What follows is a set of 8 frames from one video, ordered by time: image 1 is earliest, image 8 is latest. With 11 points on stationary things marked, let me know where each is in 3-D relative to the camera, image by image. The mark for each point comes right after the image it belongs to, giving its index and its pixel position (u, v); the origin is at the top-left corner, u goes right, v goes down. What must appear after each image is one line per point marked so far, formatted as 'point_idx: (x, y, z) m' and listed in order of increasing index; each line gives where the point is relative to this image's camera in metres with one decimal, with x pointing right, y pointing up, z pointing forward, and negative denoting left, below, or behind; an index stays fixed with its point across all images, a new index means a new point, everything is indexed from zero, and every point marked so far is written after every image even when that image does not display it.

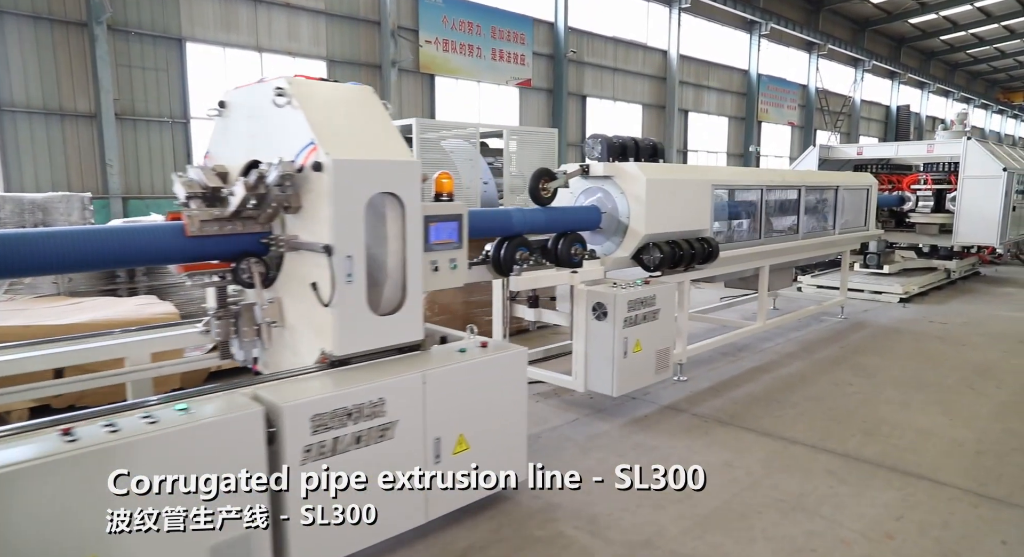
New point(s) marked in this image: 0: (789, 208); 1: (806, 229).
0: (+2.1, +0.5, +5.1) m
1: (+2.3, +0.4, +5.4) m
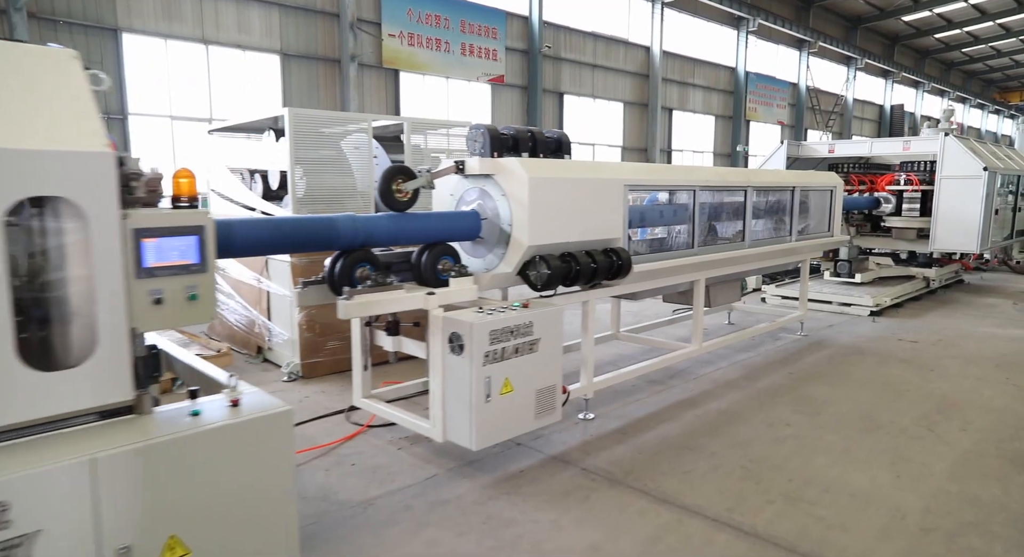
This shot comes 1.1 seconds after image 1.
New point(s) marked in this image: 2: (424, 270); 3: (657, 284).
0: (+1.5, +0.4, +4.5) m
1: (+1.7, +0.3, +4.8) m
2: (-0.4, 0.0, +2.9) m
3: (+0.8, 0.0, +3.9) m
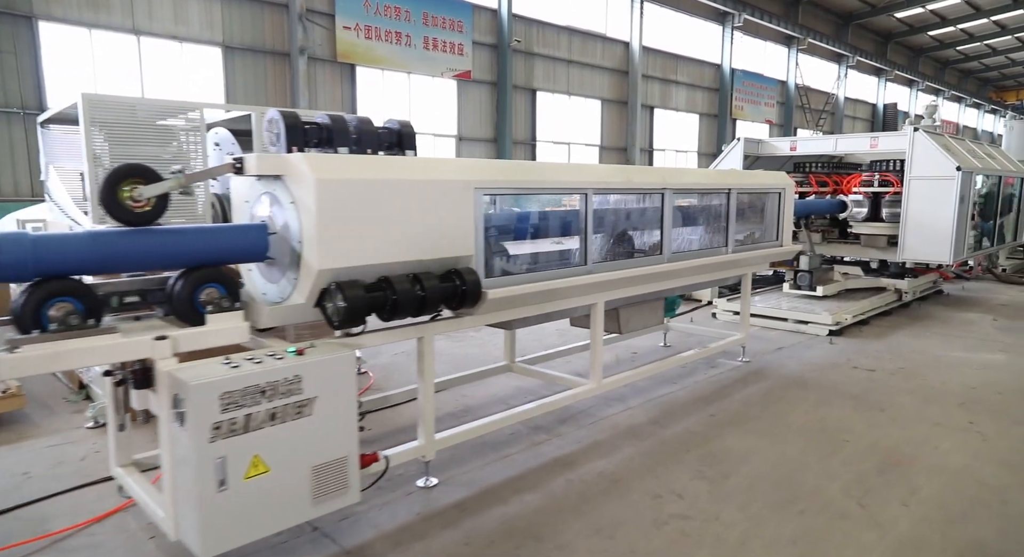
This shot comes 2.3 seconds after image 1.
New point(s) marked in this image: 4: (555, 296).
0: (+0.8, +0.3, +3.7) m
1: (+1.0, +0.2, +4.0) m
2: (-1.1, -0.1, +2.2) m
3: (+0.1, -0.2, +3.2) m
4: (+0.2, -0.1, +3.2) m
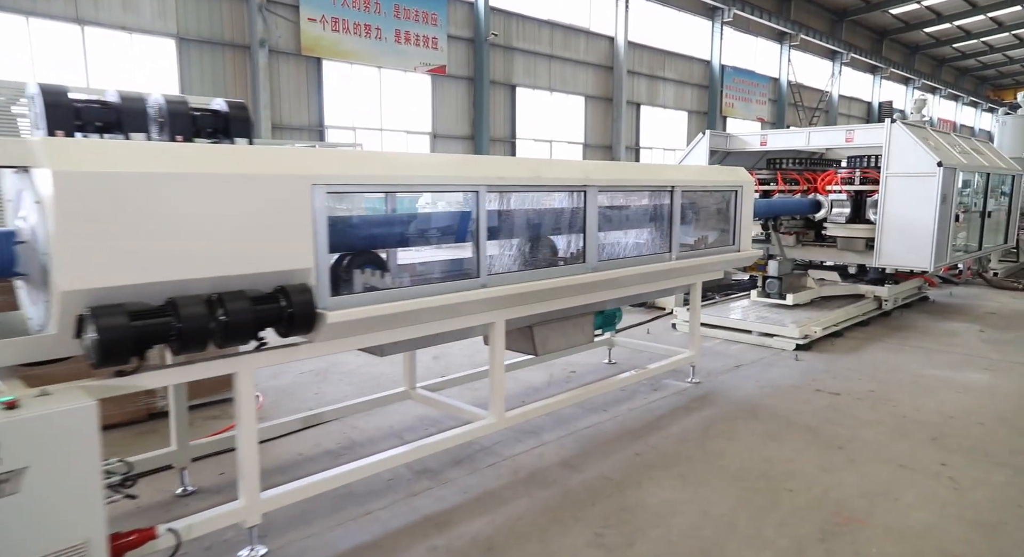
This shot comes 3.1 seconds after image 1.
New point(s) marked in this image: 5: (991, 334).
0: (+0.3, +0.3, +3.2) m
1: (+0.5, +0.1, +3.5) m
2: (-1.5, -0.1, +1.6) m
3: (-0.4, -0.2, +2.7) m
4: (-0.3, -0.1, +2.7) m
5: (+3.7, -0.4, +5.3) m
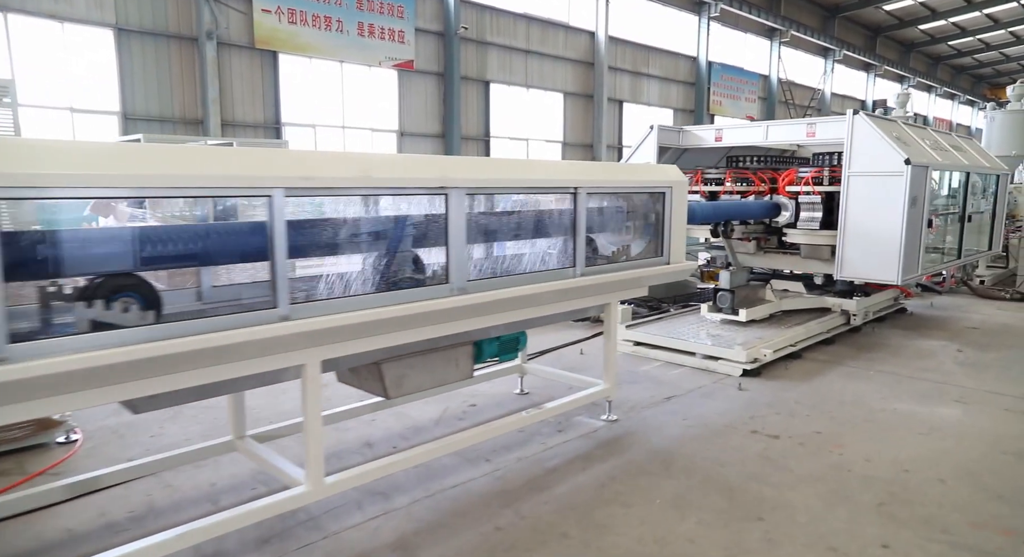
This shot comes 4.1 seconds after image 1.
0: (-0.3, +0.2, +2.6) m
1: (0.0, 0.0, +2.9) m
2: (-2.1, -0.2, +1.0) m
3: (-0.9, -0.3, +2.0) m
4: (-0.9, -0.2, +2.0) m
5: (+3.1, -0.5, +4.7) m
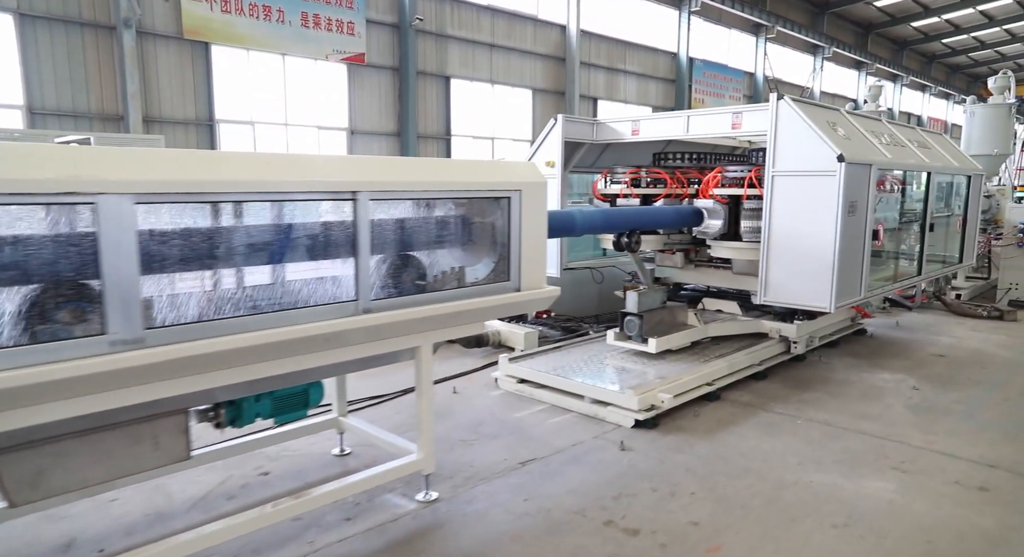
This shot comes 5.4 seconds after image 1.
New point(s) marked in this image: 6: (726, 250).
0: (-1.1, 0.0, +1.7) m
1: (-0.9, -0.1, +2.0) m
2: (-2.9, -0.3, +0.1) m
3: (-1.7, -0.4, +1.2) m
4: (-1.7, -0.4, +1.2) m
5: (+2.3, -0.7, +3.9) m
6: (+1.3, +0.2, +4.2) m
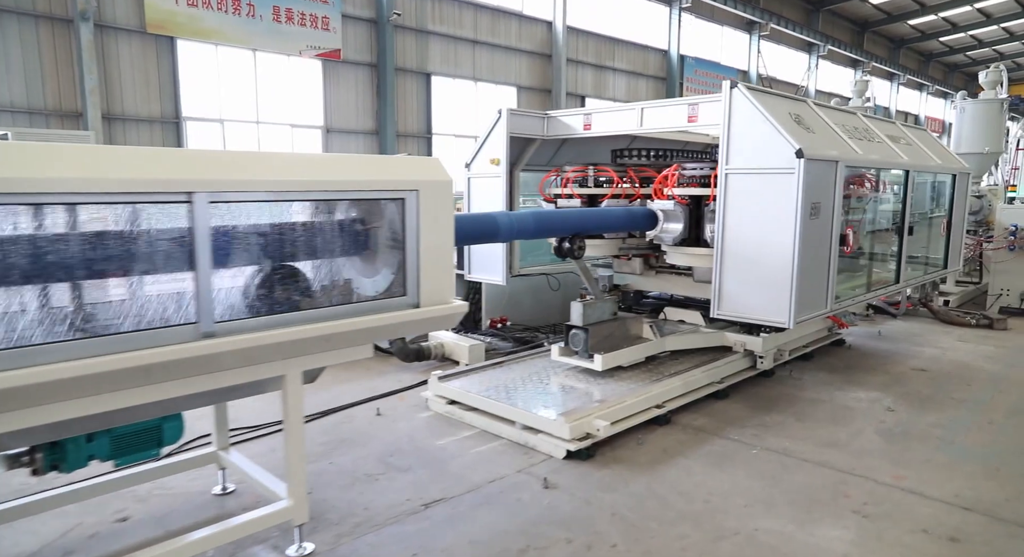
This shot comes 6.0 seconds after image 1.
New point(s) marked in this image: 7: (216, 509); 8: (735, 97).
0: (-1.5, 0.0, +1.3) m
1: (-1.2, -0.1, +1.6) m
2: (-3.3, -0.4, -0.3) m
3: (-2.1, -0.5, +0.8) m
4: (-2.0, -0.4, +0.8) m
5: (+2.0, -0.7, +3.5) m
6: (+1.0, +0.1, +3.9) m
7: (-1.1, -0.8, +2.5) m
8: (+1.0, +0.8, +3.1) m
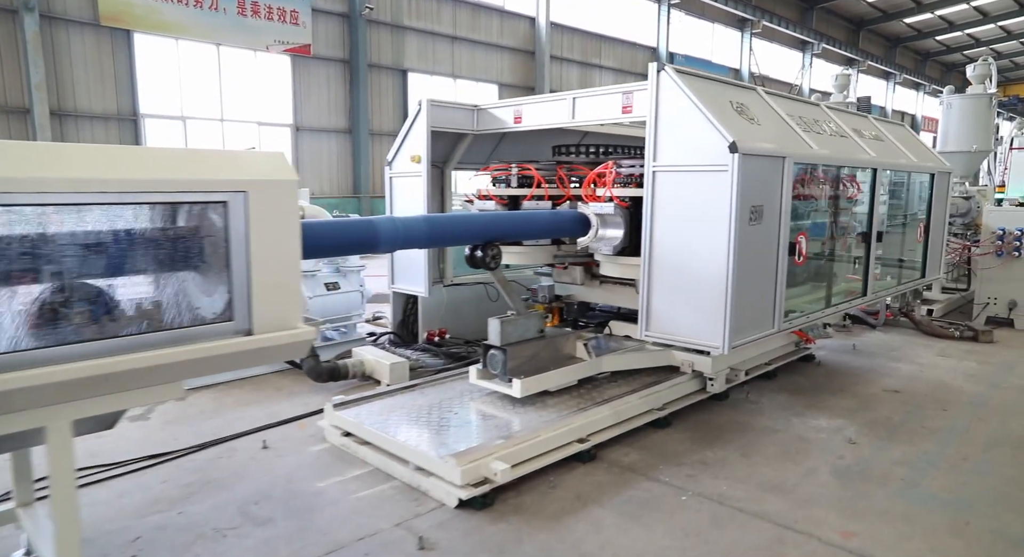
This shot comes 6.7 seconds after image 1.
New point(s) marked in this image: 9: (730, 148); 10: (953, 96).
0: (-1.9, -0.1, +0.9) m
1: (-1.6, -0.2, +1.2) m
2: (-3.7, -0.5, -0.7) m
3: (-2.5, -0.5, +0.3) m
4: (-2.5, -0.5, +0.3) m
5: (+1.6, -0.8, +3.0) m
6: (+0.5, +0.1, +3.4) m
7: (-1.5, -0.9, +2.0) m
8: (+0.6, +0.8, +2.7) m
9: (+0.8, +0.5, +2.5) m
10: (+4.4, +1.8, +6.8) m
